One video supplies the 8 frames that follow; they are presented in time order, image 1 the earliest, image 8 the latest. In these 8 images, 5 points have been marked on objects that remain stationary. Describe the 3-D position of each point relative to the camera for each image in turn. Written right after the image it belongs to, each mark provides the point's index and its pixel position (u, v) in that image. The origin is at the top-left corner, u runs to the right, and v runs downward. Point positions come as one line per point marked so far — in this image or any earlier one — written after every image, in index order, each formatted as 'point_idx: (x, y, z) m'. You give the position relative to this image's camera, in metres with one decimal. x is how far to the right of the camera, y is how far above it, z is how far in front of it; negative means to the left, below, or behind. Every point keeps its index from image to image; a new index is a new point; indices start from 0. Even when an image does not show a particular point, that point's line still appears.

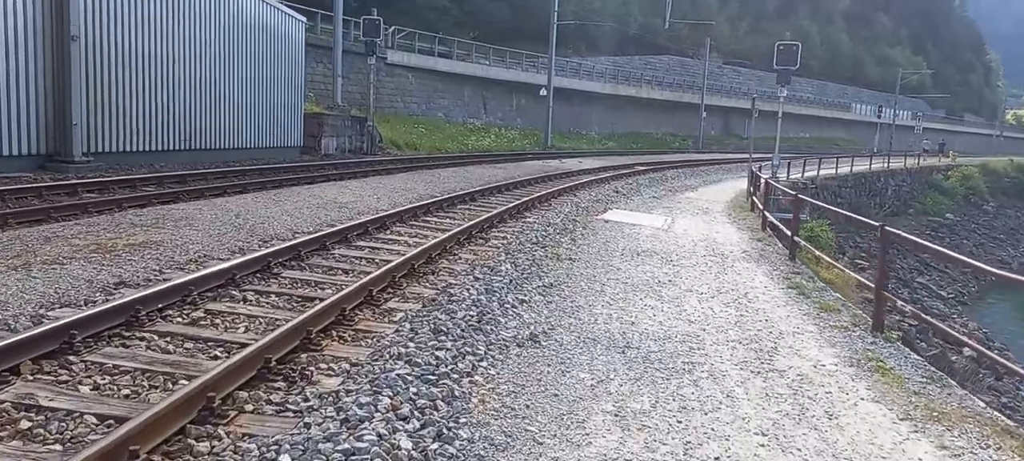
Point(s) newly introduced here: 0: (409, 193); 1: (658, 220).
0: (-2.4, +0.8, +16.9) m
1: (+3.5, +0.2, +18.3) m
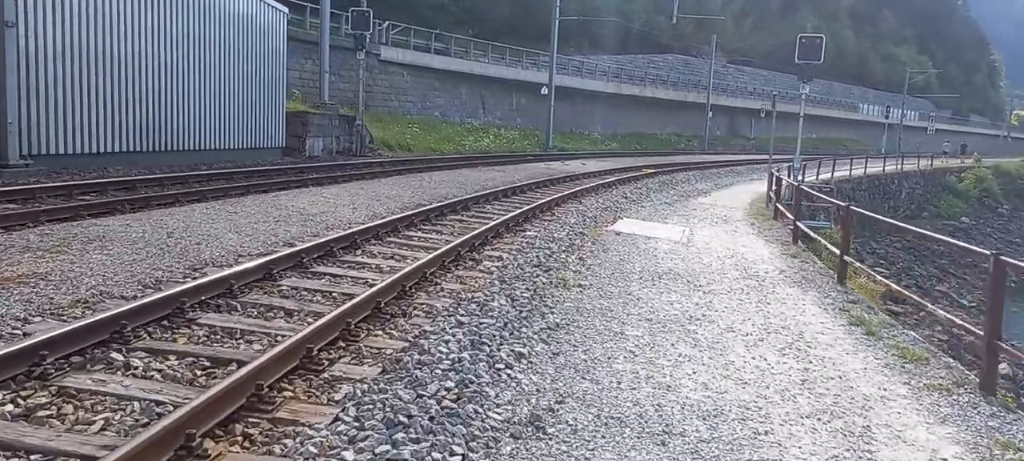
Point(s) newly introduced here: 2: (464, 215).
0: (-2.4, +0.6, +14.8) m
1: (+3.5, 0.0, +16.2) m
2: (-0.9, +0.3, +14.2) m
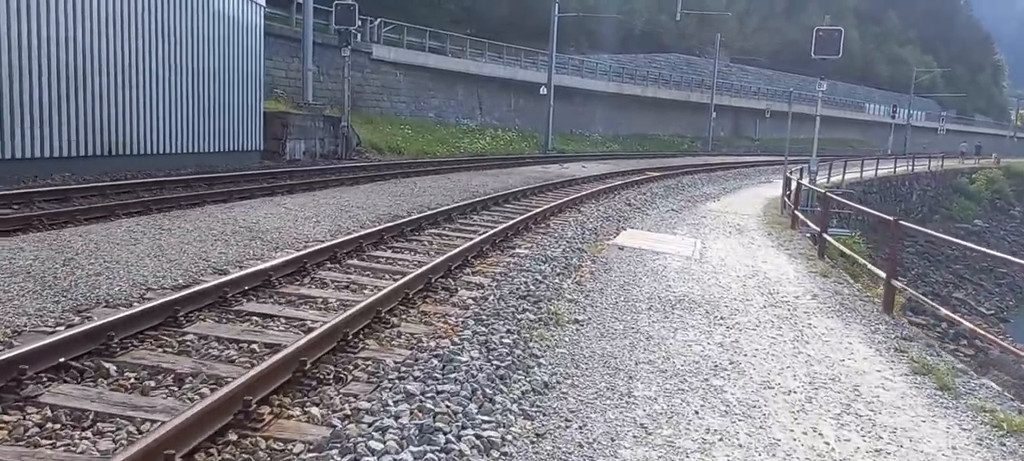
0: (-2.6, +0.3, +13.0) m
1: (+3.3, -0.3, +14.4) m
2: (-1.1, 0.0, +12.5) m
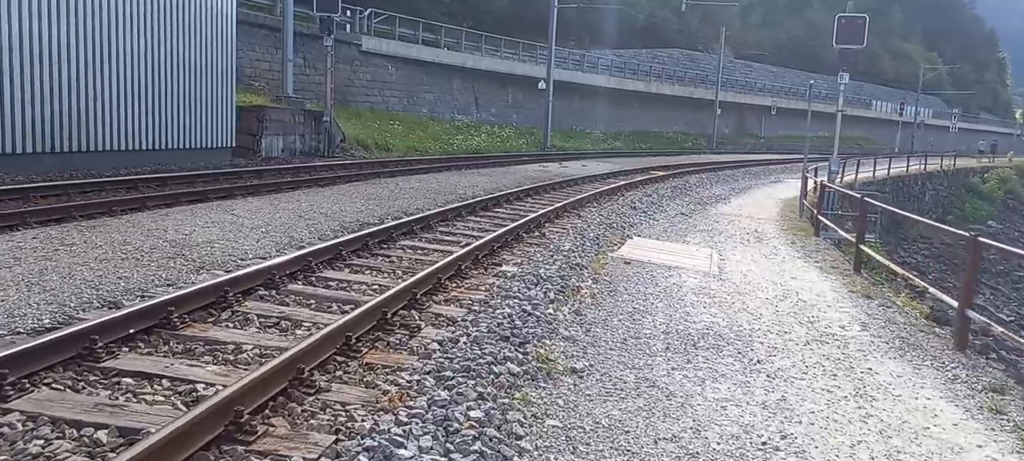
0: (-2.8, +0.2, +11.2) m
1: (+3.1, -0.4, +12.5) m
2: (-1.3, -0.2, +10.6) m
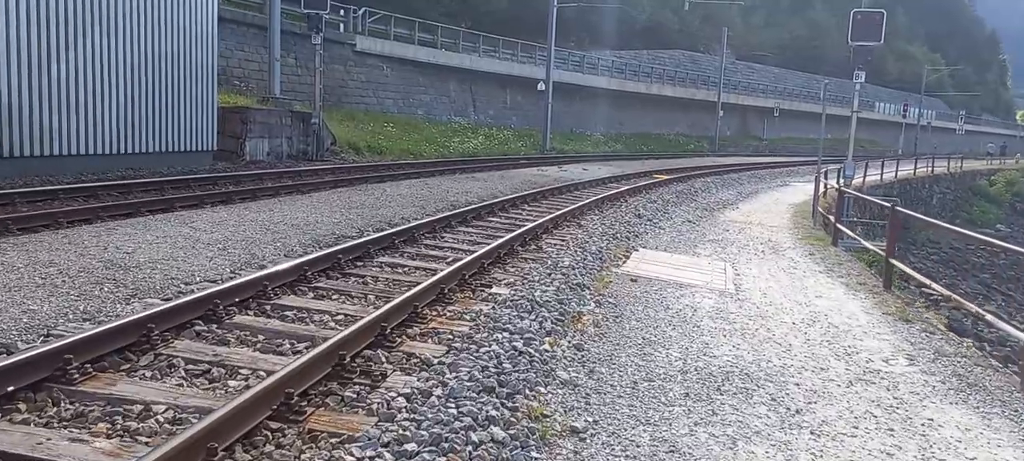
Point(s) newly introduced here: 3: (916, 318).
0: (-2.9, 0.0, +10.0) m
1: (+3.0, -0.6, +11.3) m
2: (-1.4, -0.3, +9.4) m
3: (+5.0, -1.1, +9.3) m
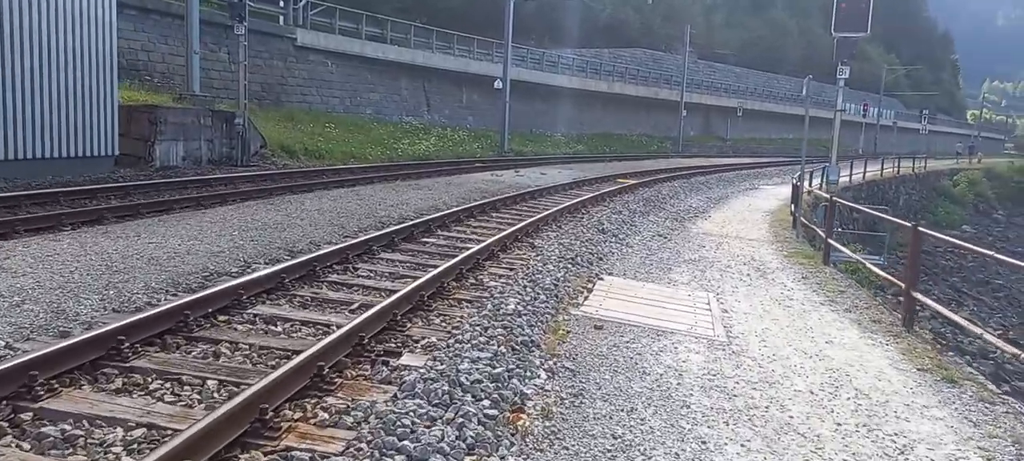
0: (-3.6, -0.4, +7.5) m
1: (+2.2, -1.0, +9.1) m
2: (-2.1, -0.7, +7.0) m
3: (+4.3, -1.4, +7.2) m
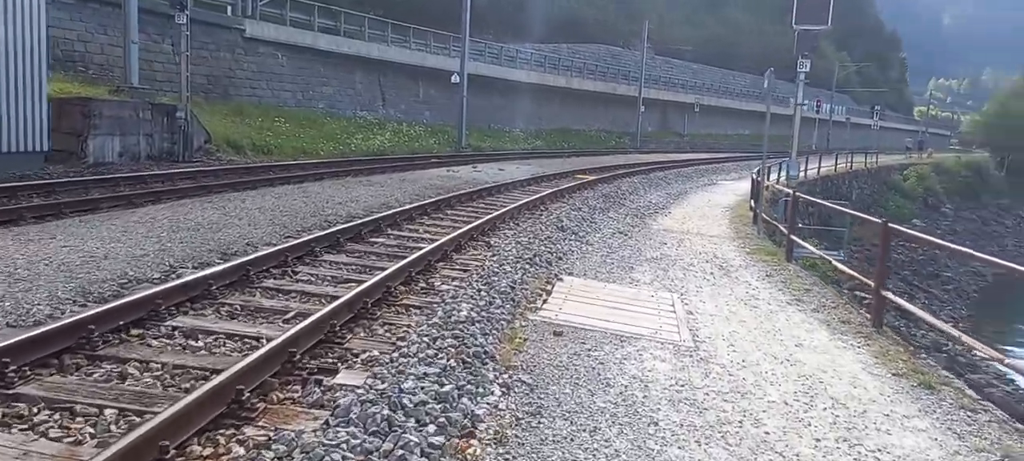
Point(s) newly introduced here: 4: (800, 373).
0: (-4.1, -0.4, +6.7) m
1: (+1.7, -0.9, +8.6) m
2: (-2.5, -0.7, +6.3) m
3: (+3.9, -1.4, +6.8) m
4: (+2.6, -1.3, +6.9) m
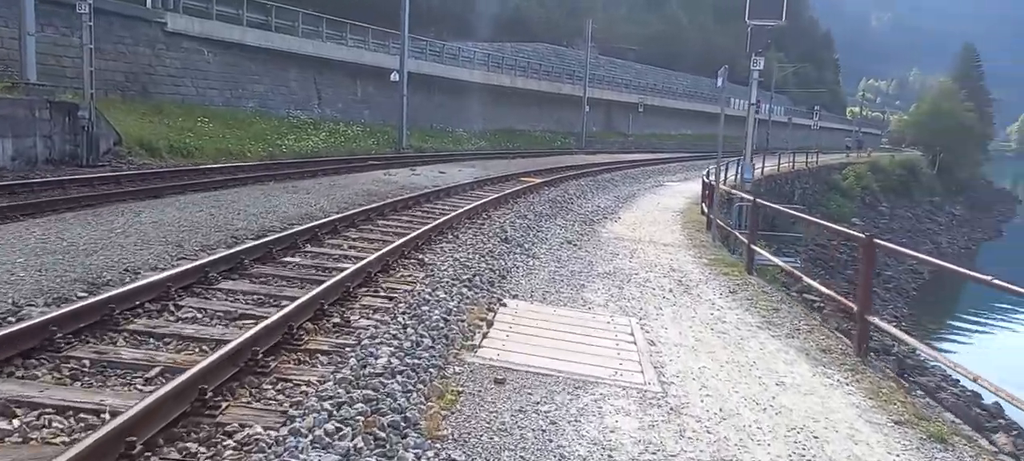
0: (-4.6, -0.7, +5.1) m
1: (+1.1, -1.1, +7.4) m
2: (-2.9, -1.0, +4.8) m
3: (+3.4, -1.5, +5.8) m
4: (+2.1, -1.5, +5.7) m
